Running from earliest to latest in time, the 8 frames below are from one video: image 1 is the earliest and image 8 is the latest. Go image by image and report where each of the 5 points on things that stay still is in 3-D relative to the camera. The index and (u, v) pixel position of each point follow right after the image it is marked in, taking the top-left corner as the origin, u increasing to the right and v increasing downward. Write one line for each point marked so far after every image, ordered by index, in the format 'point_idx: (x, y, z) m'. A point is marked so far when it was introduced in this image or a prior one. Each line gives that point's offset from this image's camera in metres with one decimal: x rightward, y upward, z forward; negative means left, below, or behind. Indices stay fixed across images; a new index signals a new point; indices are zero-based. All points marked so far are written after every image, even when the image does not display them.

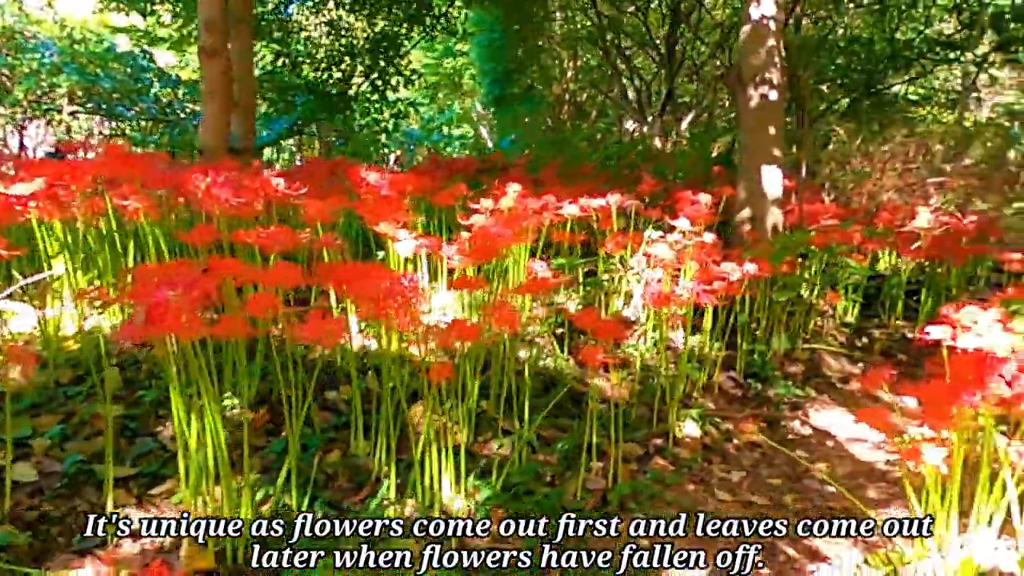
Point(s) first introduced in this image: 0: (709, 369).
0: (+1.0, -0.4, +3.9) m
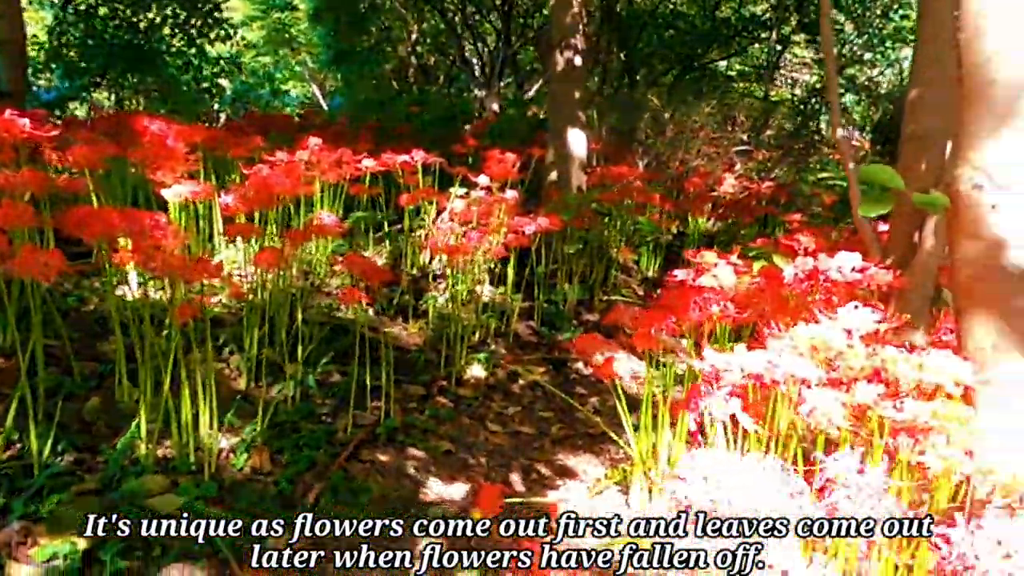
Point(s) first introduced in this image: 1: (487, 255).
0: (0.0, -0.2, +4.1) m
1: (-0.1, +0.2, +4.0) m
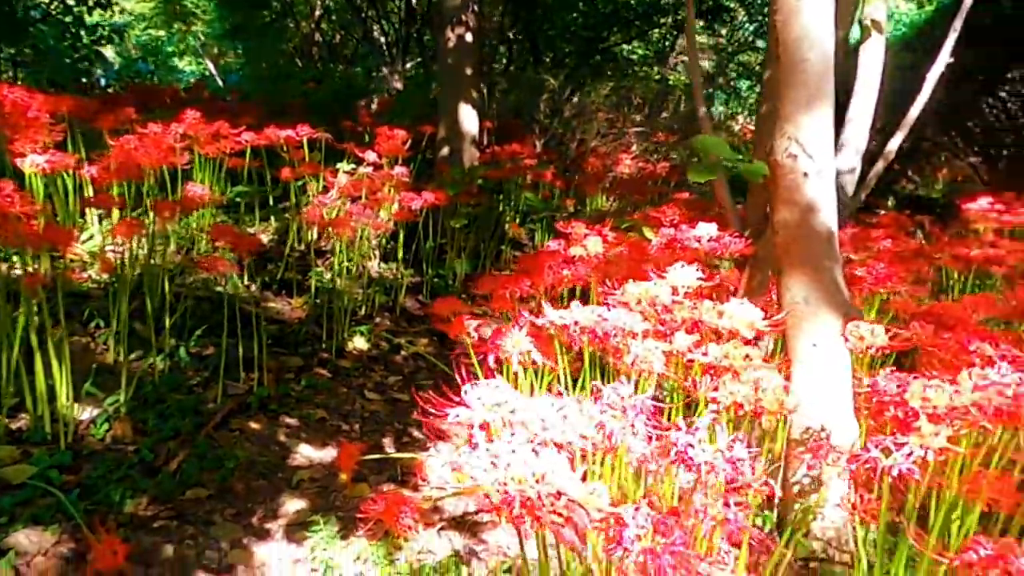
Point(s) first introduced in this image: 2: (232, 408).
0: (-0.6, 0.0, +4.1) m
1: (-0.8, +0.3, +4.1) m
2: (-0.9, -0.4, +2.5) m
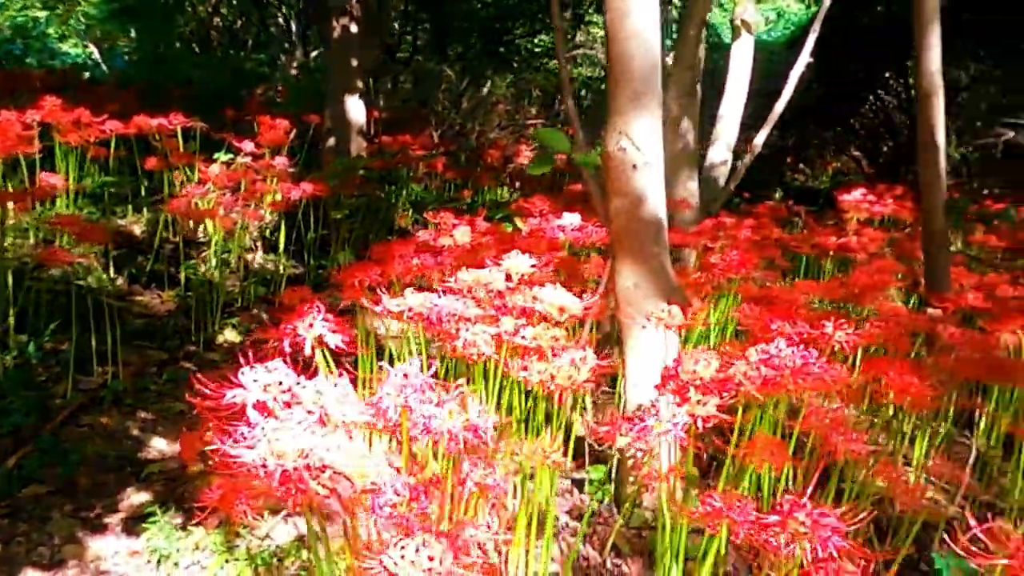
0: (-1.3, 0.0, +4.1) m
1: (-1.4, +0.4, +4.0) m
2: (-1.4, -0.4, +2.5) m
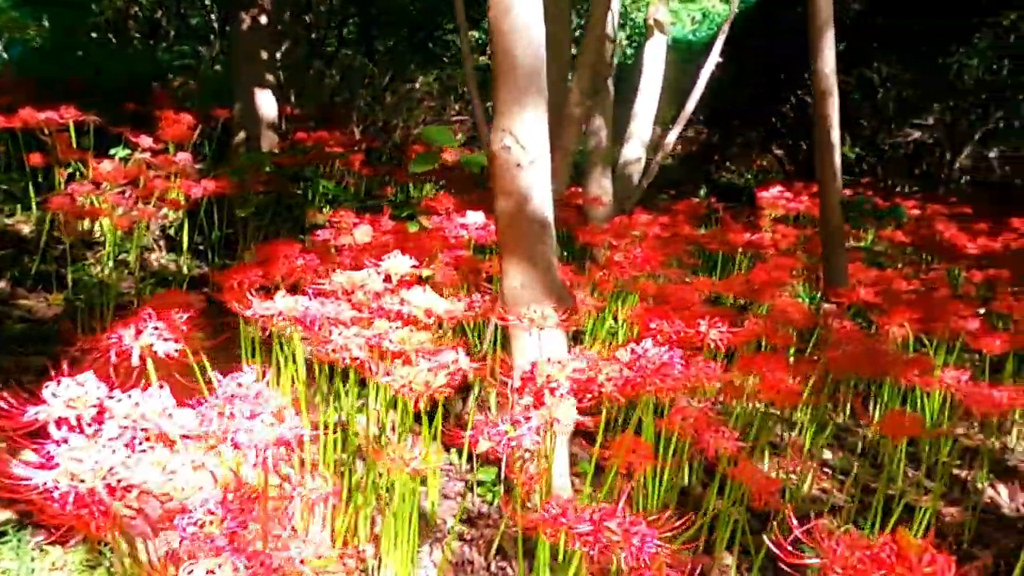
0: (-1.7, 0.0, +3.9) m
1: (-1.9, +0.4, +3.9) m
2: (-1.7, -0.4, +2.3) m
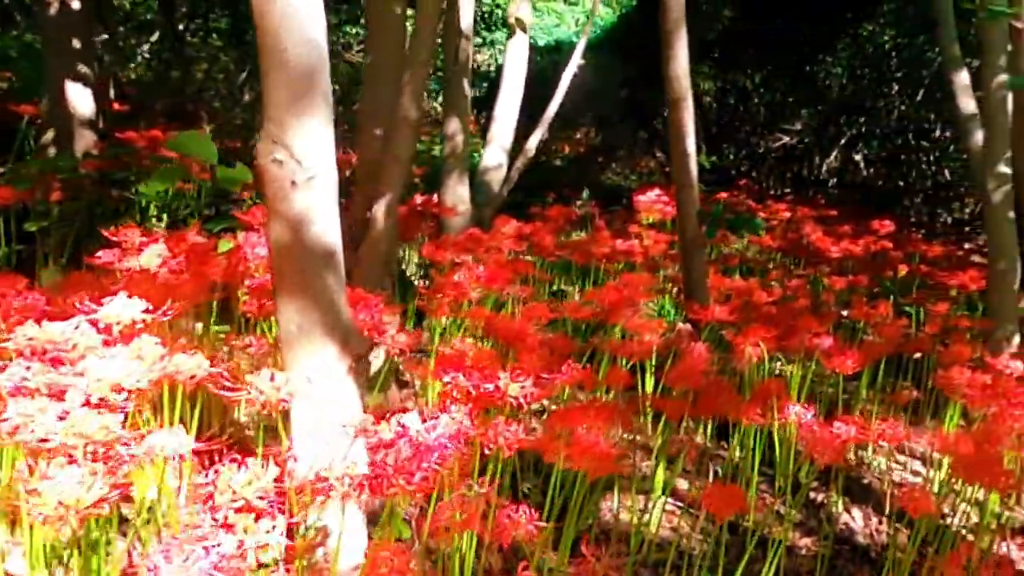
0: (-2.5, -0.1, +3.3) m
1: (-2.6, +0.2, +3.2) m
2: (-2.2, -0.5, +1.7) m
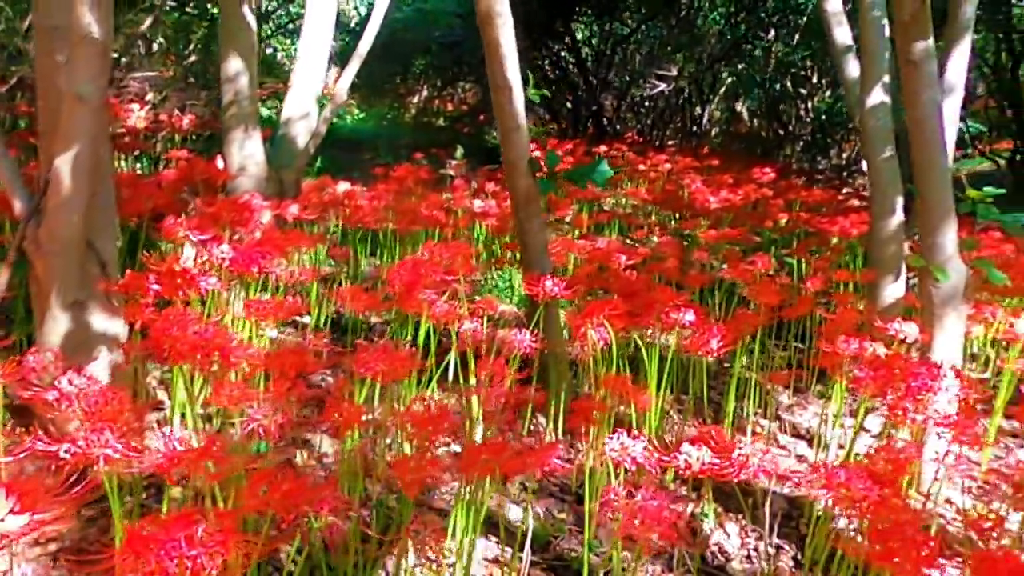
0: (-3.2, -0.2, +2.2) m
1: (-3.3, +0.1, +2.1) m
2: (-2.7, -0.7, +0.7) m
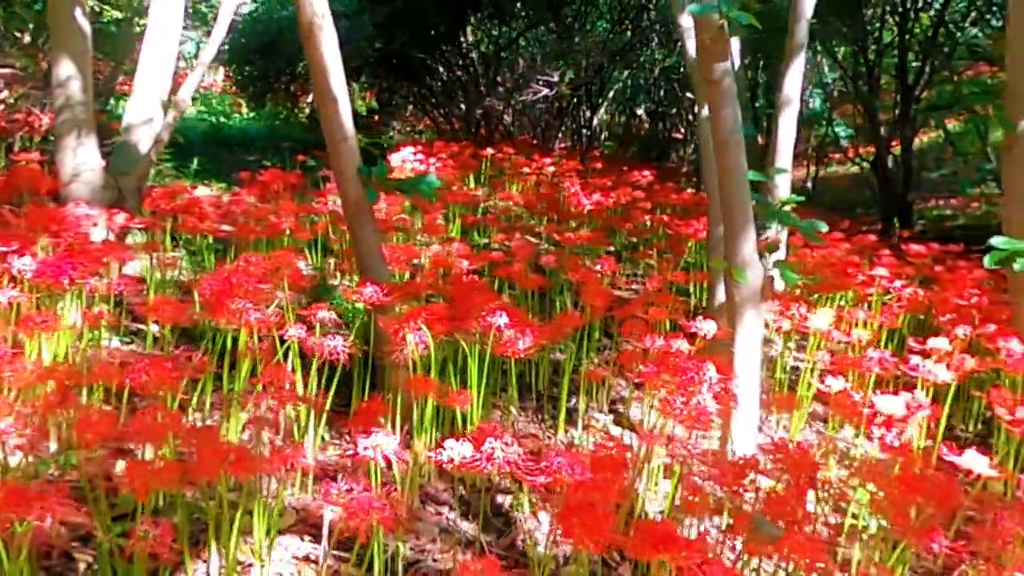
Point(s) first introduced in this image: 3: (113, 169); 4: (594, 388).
0: (-3.7, -0.3, +1.9) m
1: (-3.8, 0.0, +1.8) m
2: (-3.1, -0.7, +0.4) m
3: (-1.9, +0.6, +3.7) m
4: (+0.4, -0.4, +3.4) m
